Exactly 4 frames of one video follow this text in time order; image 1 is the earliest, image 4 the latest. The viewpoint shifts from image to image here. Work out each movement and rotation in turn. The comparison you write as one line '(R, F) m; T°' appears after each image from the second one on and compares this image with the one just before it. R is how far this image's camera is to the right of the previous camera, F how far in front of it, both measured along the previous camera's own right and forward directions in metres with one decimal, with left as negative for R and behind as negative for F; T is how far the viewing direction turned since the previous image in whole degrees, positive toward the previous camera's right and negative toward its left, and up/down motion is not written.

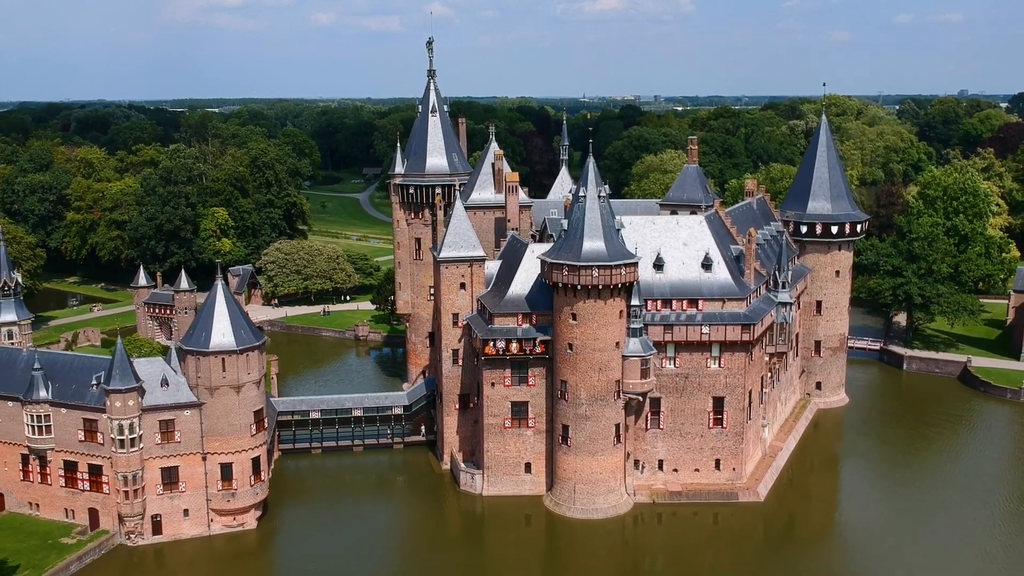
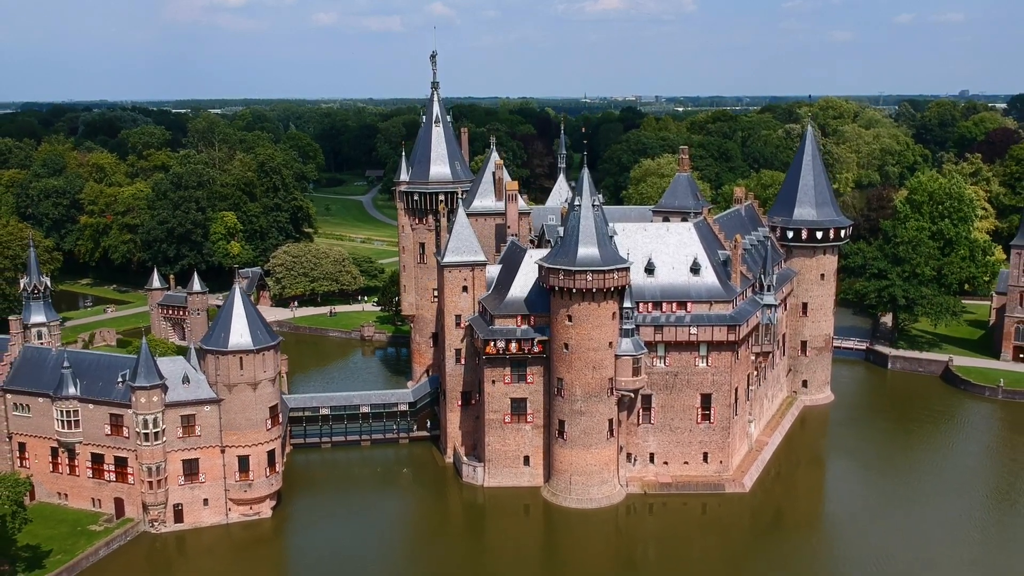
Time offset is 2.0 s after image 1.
(+0.1, -2.6) m; 0°
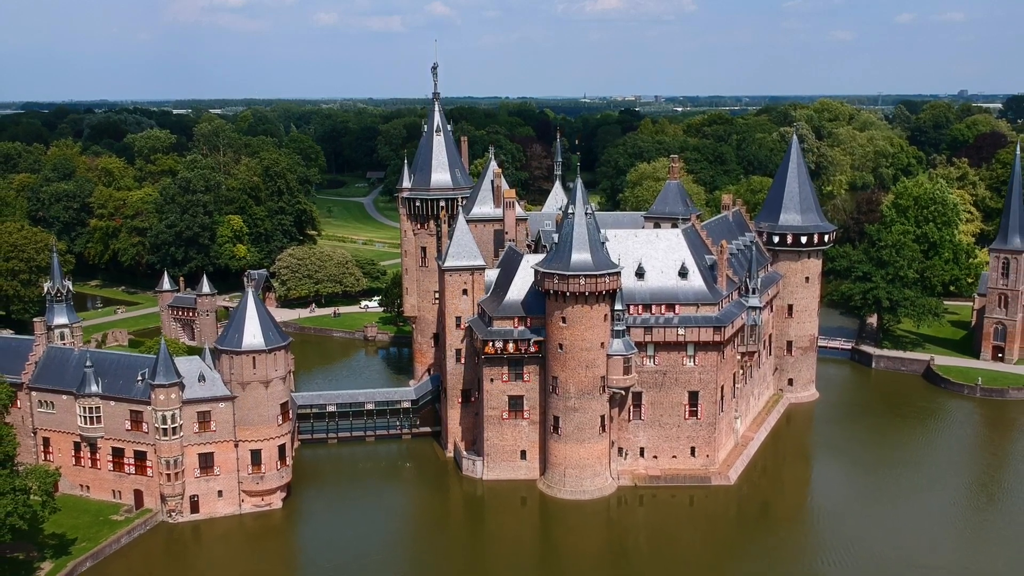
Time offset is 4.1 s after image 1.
(+0.1, -2.5) m; 0°
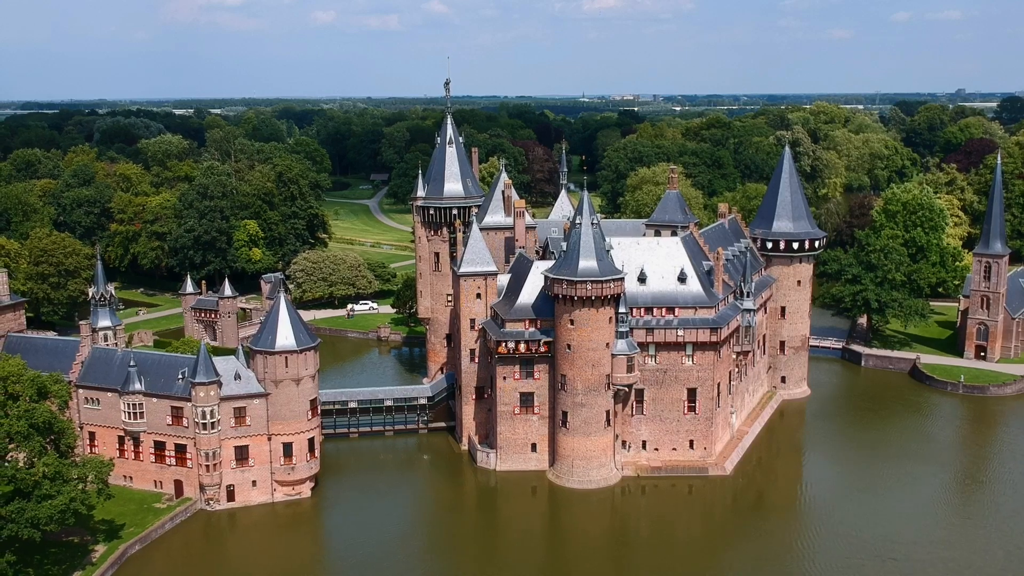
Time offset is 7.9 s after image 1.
(-0.7, -3.5) m; 0°
